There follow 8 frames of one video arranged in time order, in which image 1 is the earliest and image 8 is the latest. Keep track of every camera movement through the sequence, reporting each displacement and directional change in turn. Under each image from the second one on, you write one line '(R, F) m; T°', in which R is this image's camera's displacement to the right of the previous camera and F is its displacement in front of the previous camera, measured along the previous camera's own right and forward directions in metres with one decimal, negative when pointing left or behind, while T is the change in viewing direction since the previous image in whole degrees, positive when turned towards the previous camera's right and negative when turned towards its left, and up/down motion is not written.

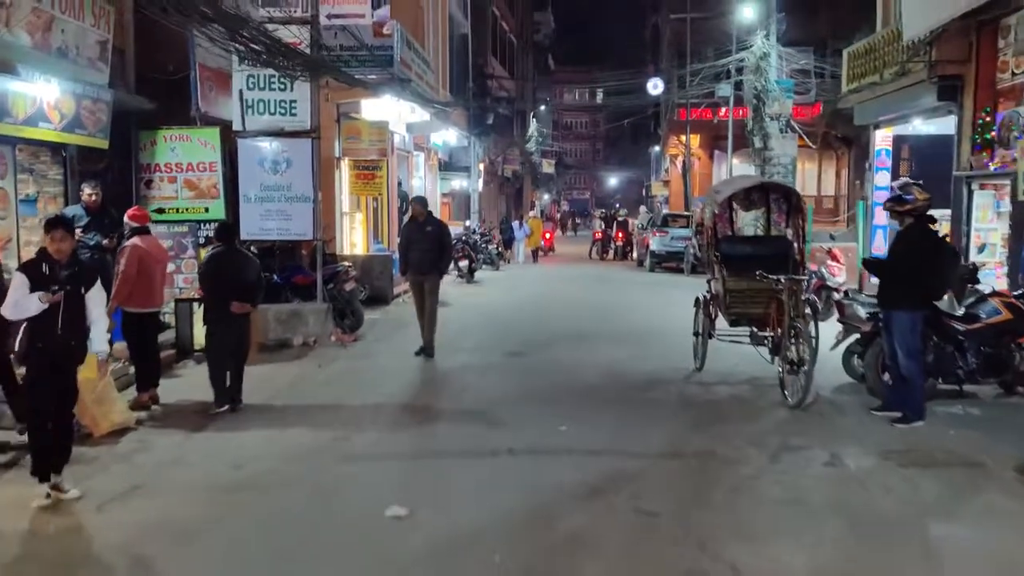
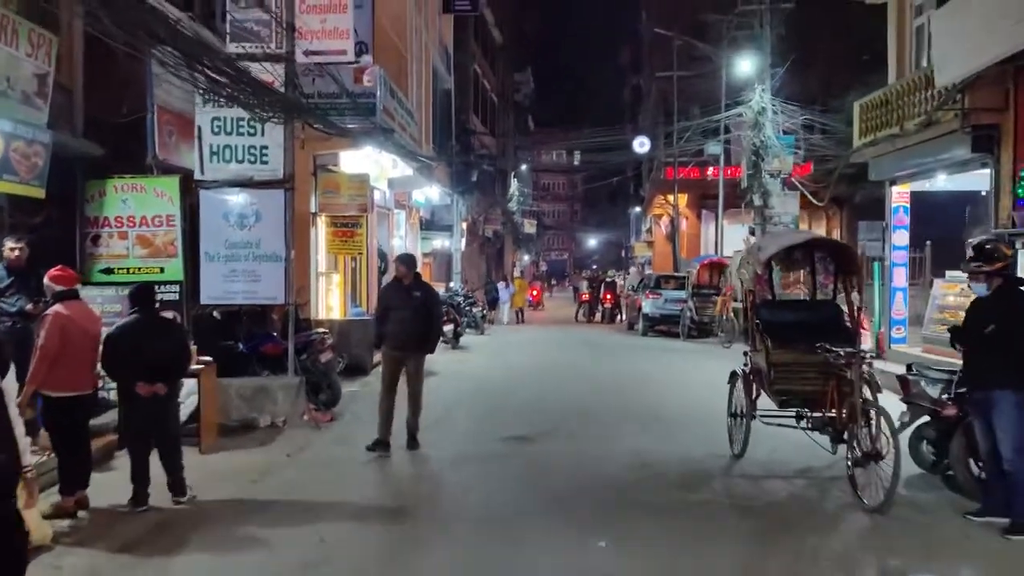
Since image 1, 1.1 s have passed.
(-0.3, +1.4) m; +2°
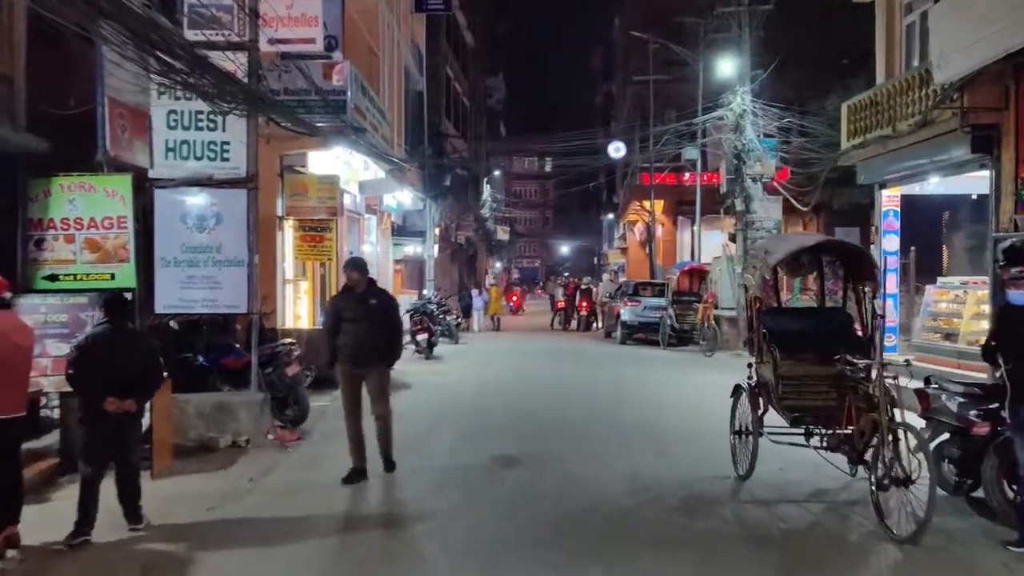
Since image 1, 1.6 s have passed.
(-0.1, +0.7) m; +2°
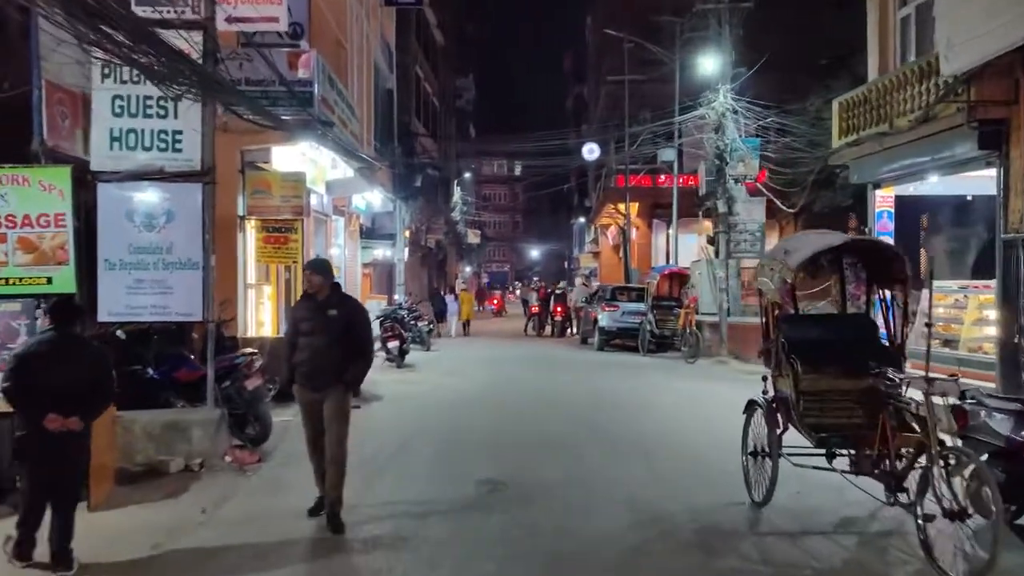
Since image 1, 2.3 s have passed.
(-0.2, +0.8) m; +2°
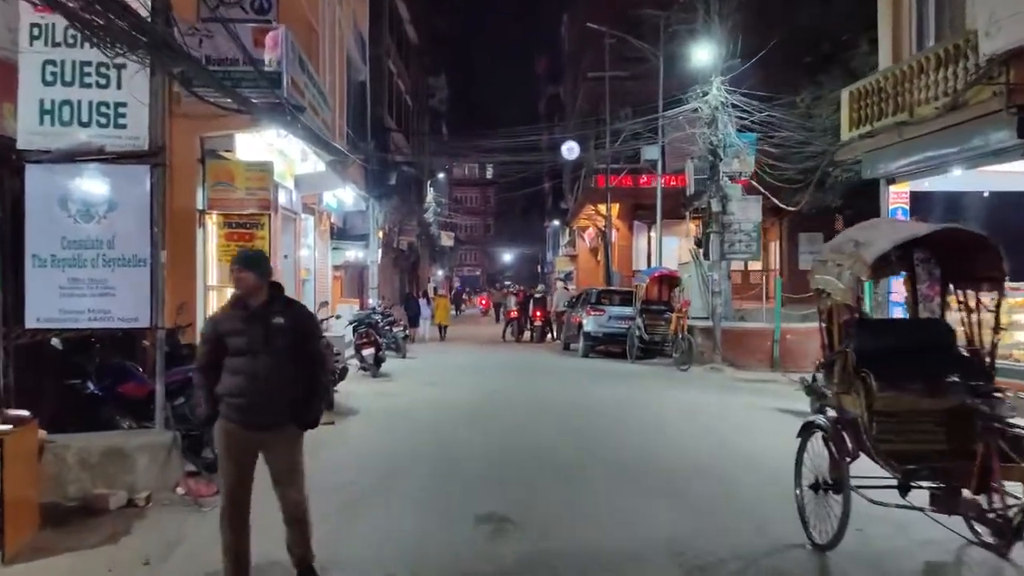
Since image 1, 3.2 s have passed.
(-0.3, +1.2) m; +2°
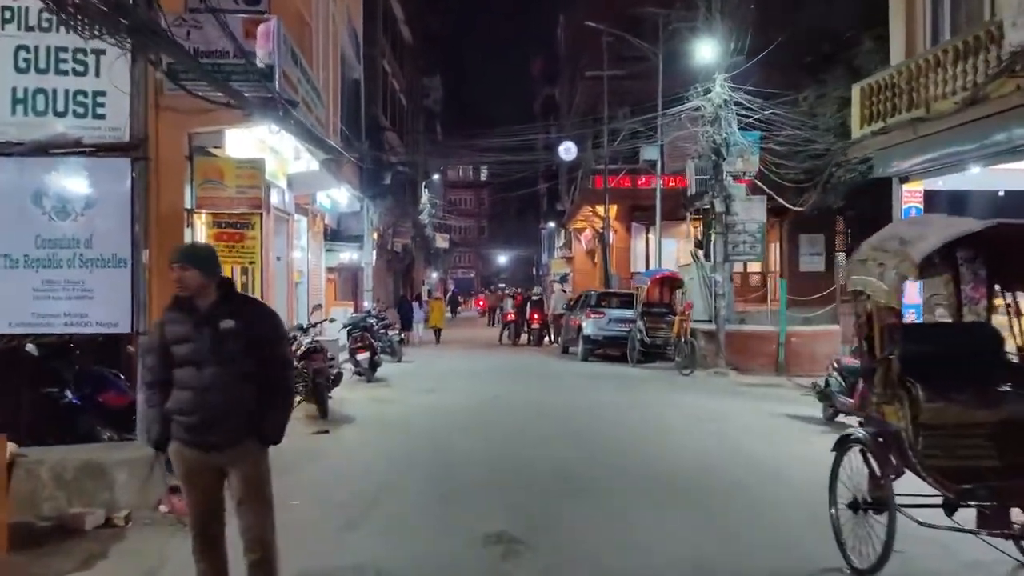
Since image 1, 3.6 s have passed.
(-0.1, +0.5) m; 0°
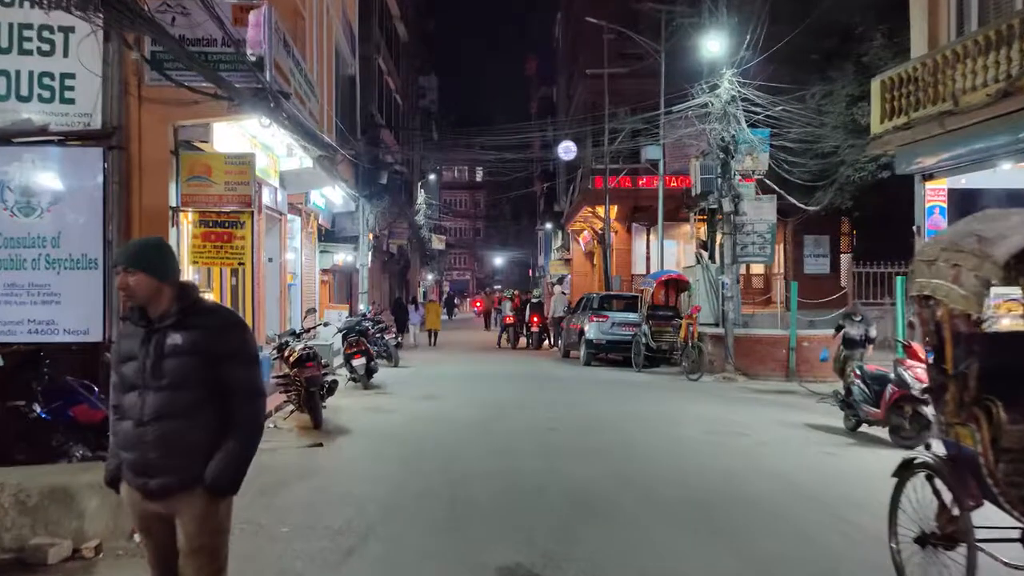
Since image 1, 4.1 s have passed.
(-0.1, +0.6) m; 0°
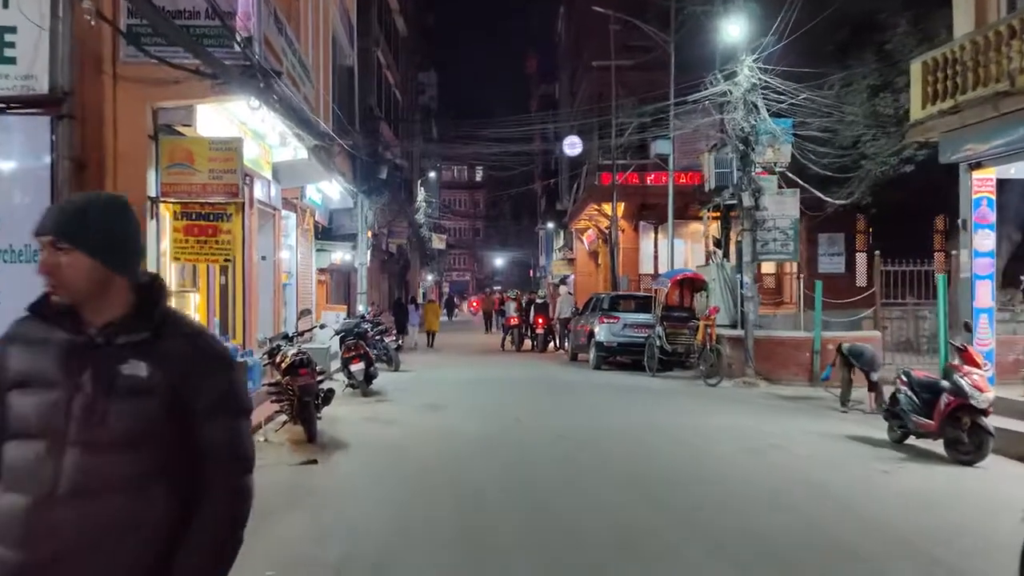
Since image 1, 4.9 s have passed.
(-0.2, +1.0) m; 0°
